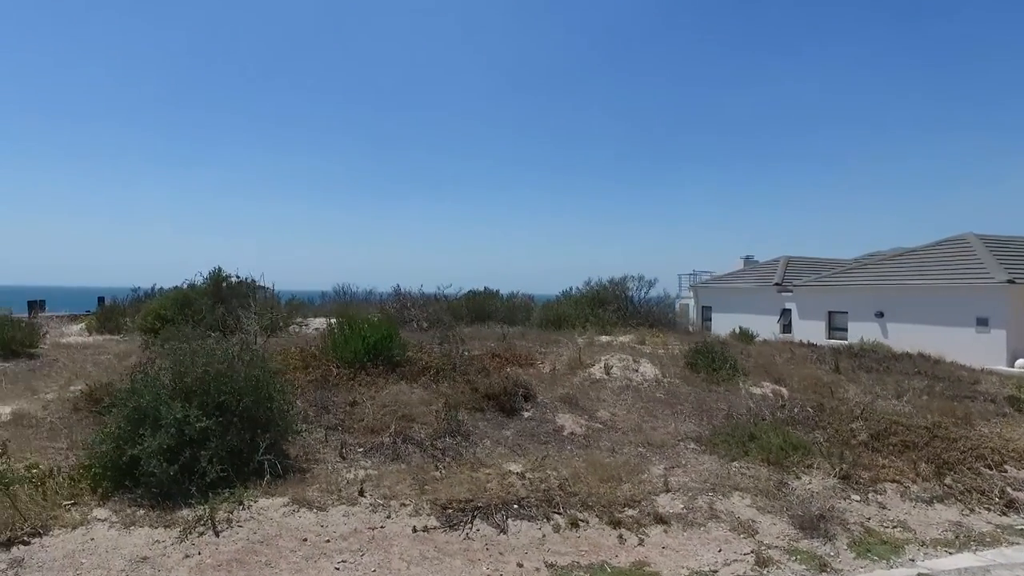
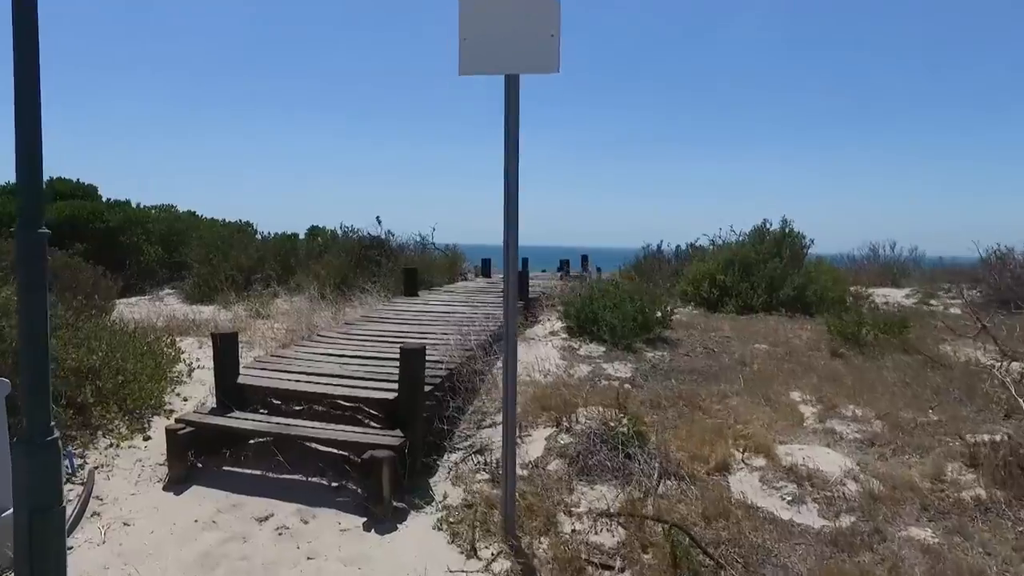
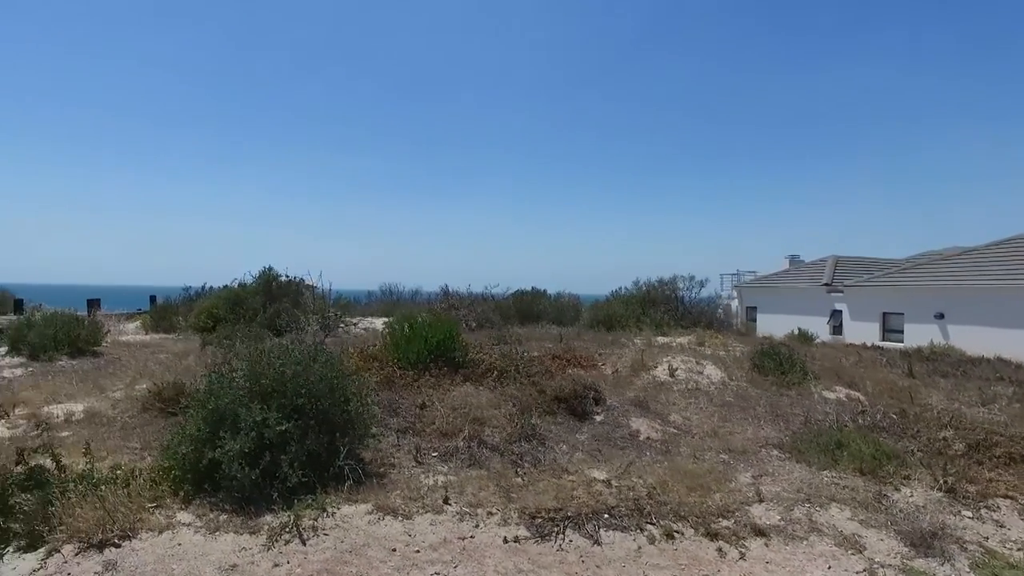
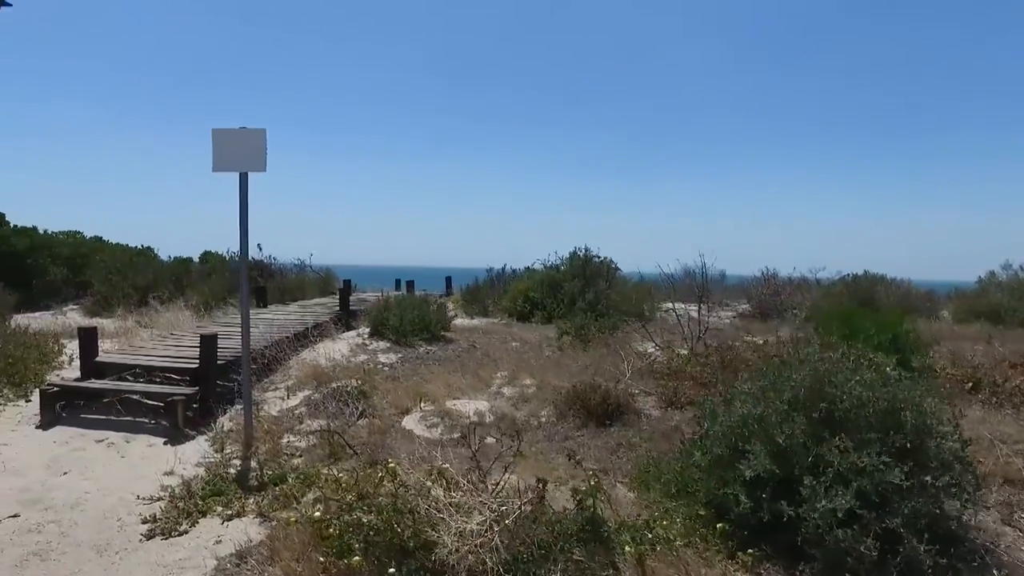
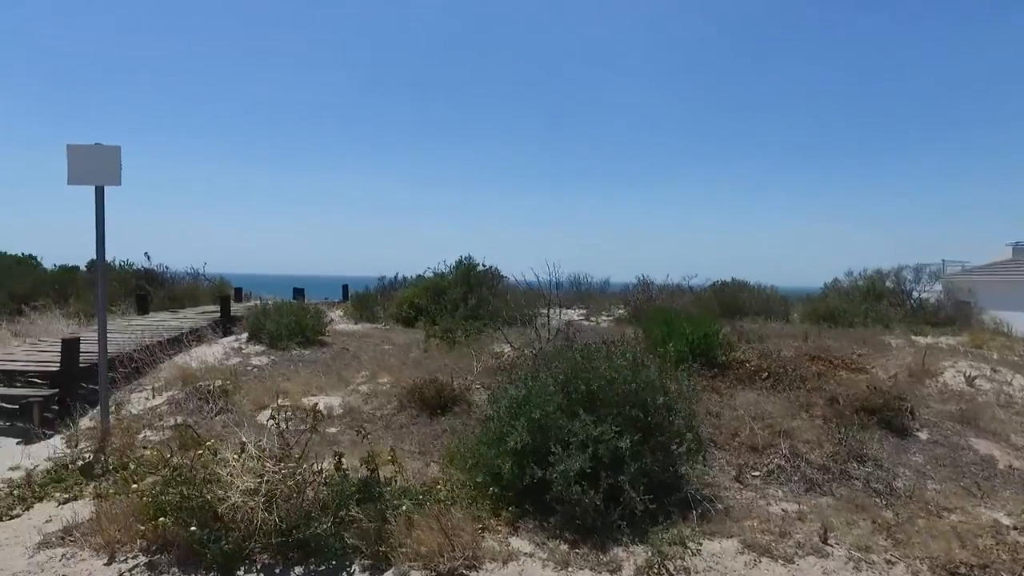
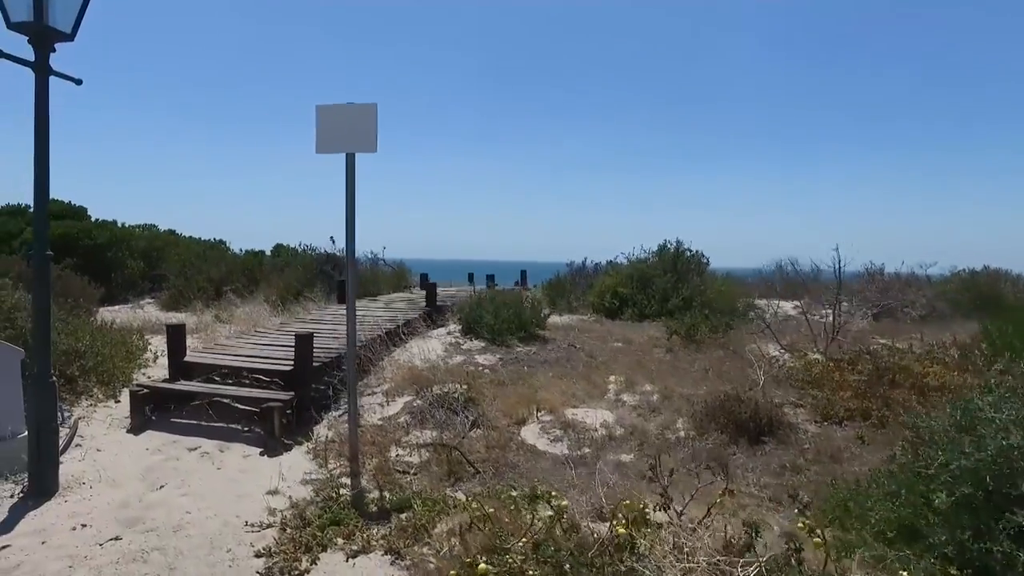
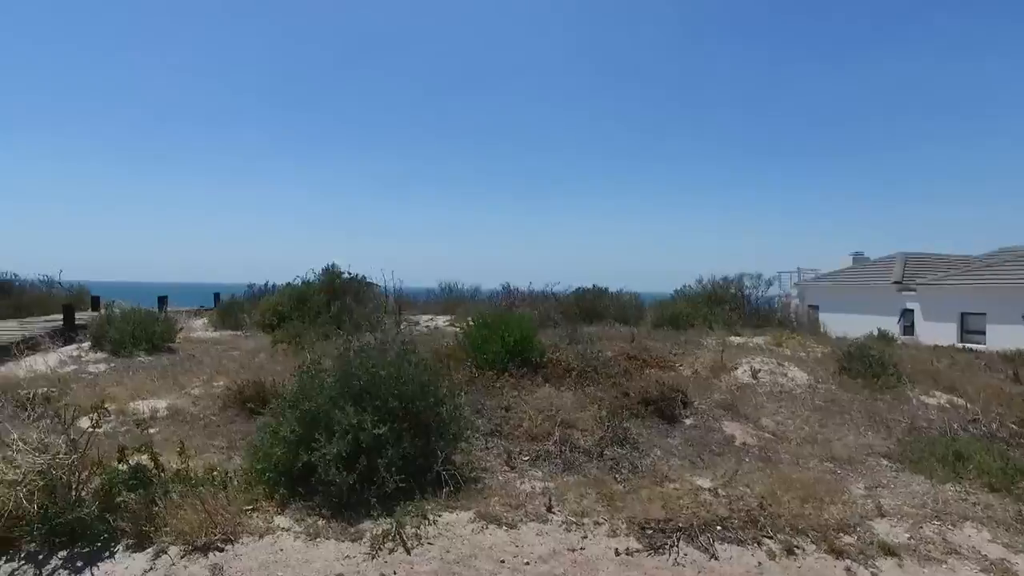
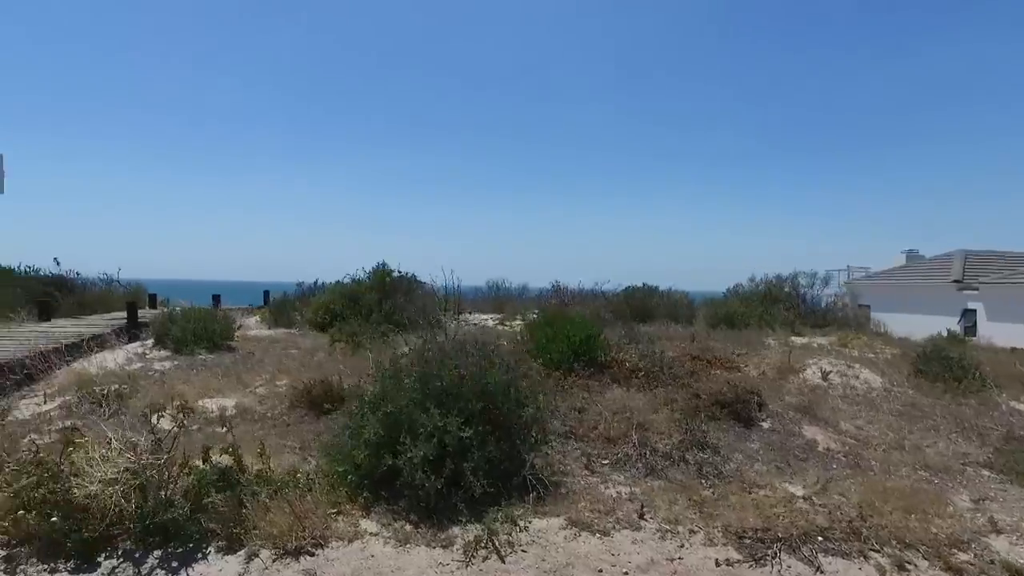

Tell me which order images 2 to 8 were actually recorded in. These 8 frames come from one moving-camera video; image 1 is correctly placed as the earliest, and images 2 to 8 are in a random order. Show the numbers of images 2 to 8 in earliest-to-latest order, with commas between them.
3, 7, 8, 5, 4, 6, 2
